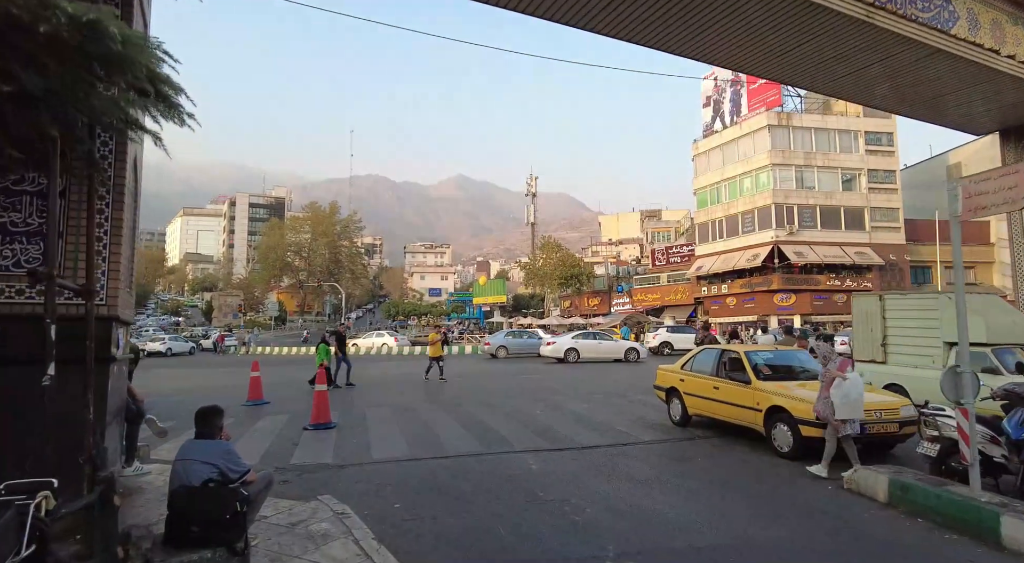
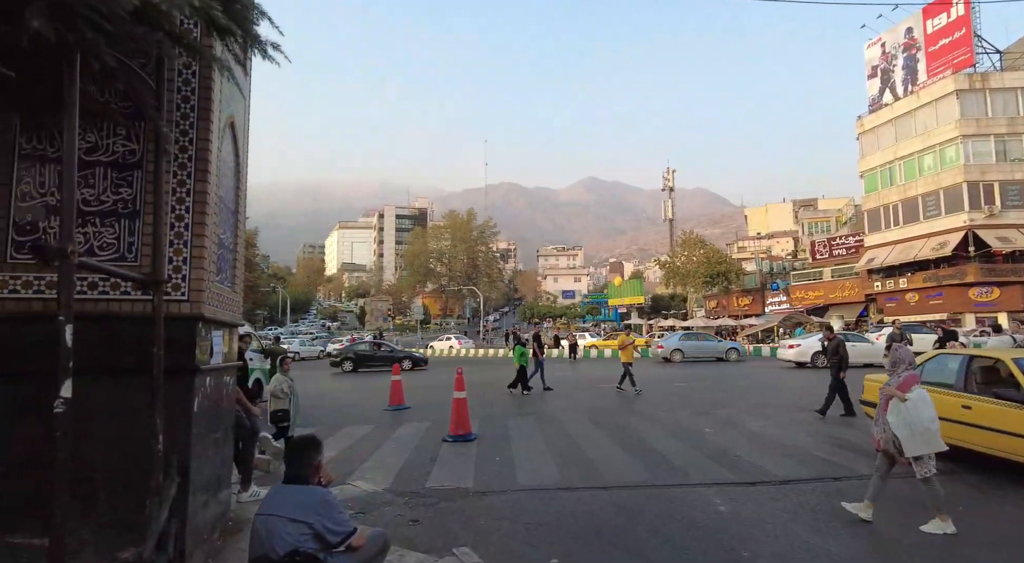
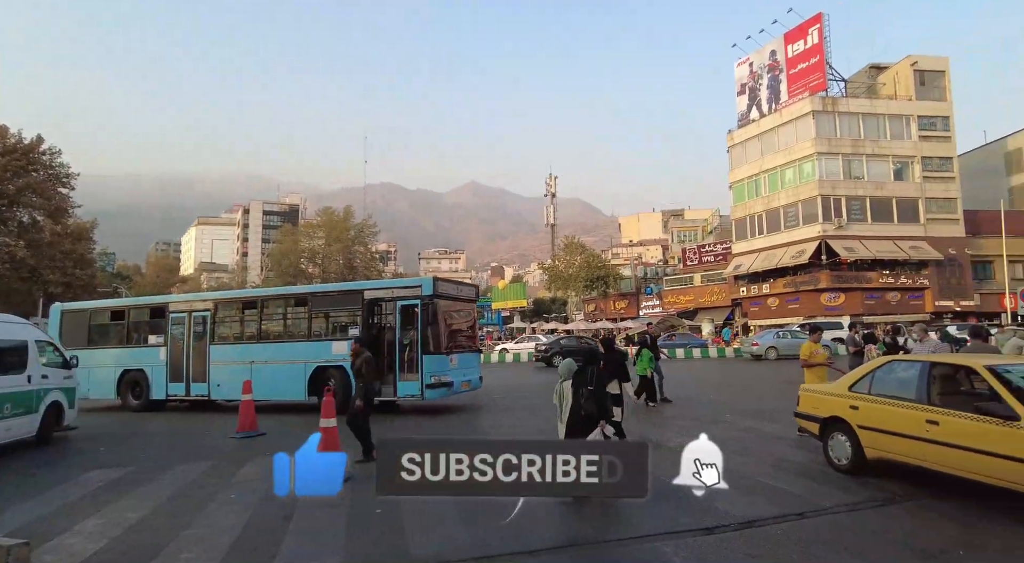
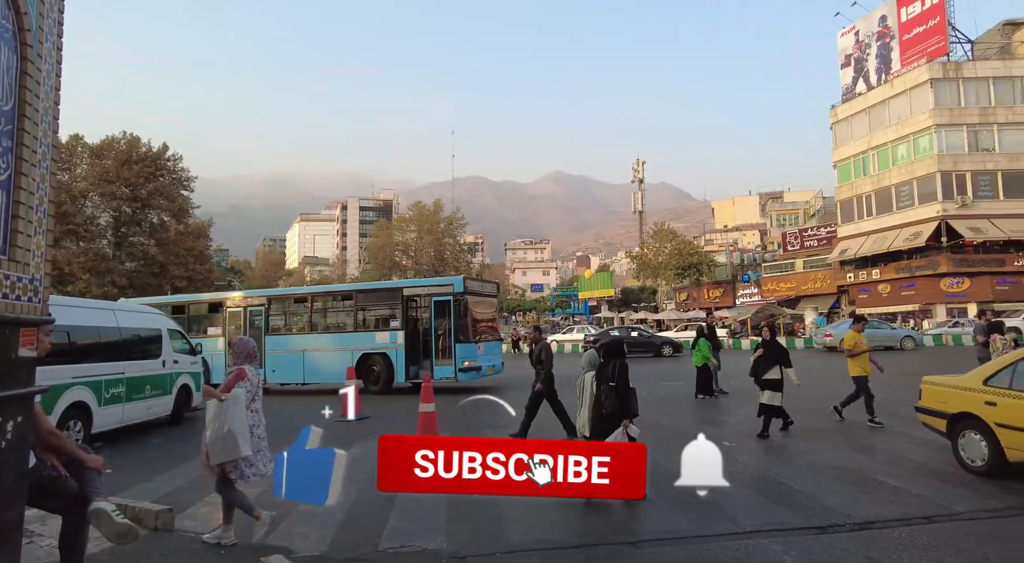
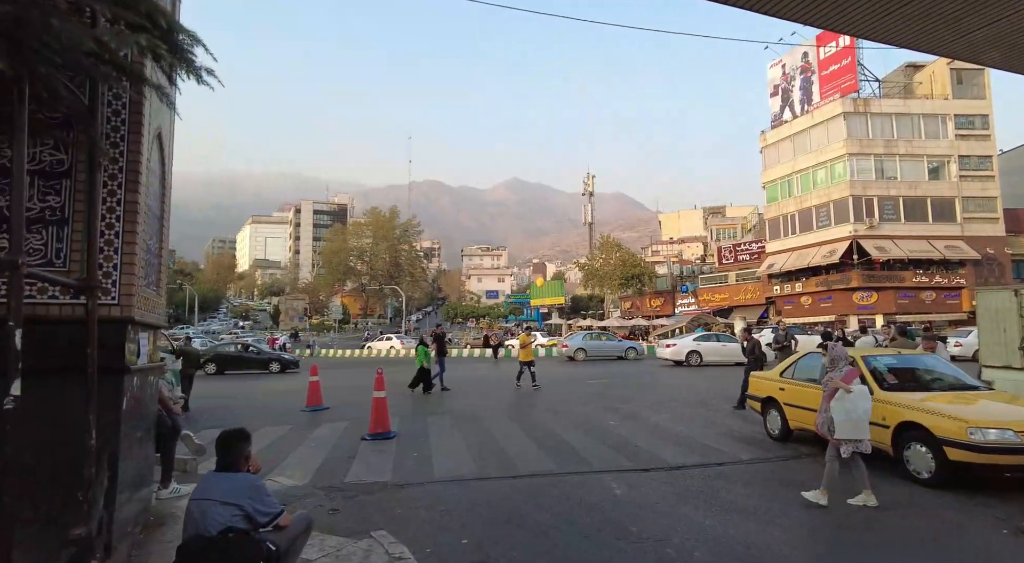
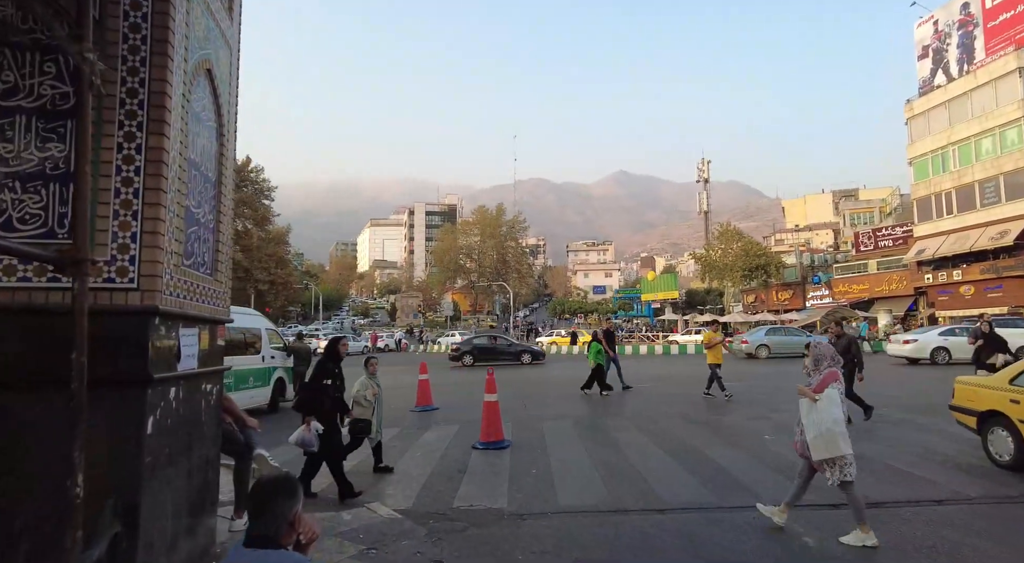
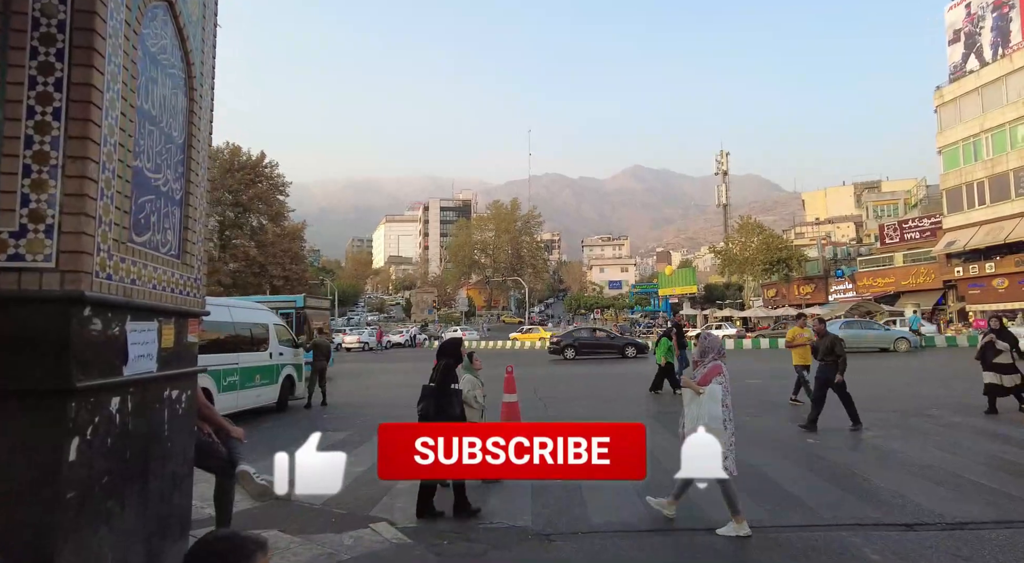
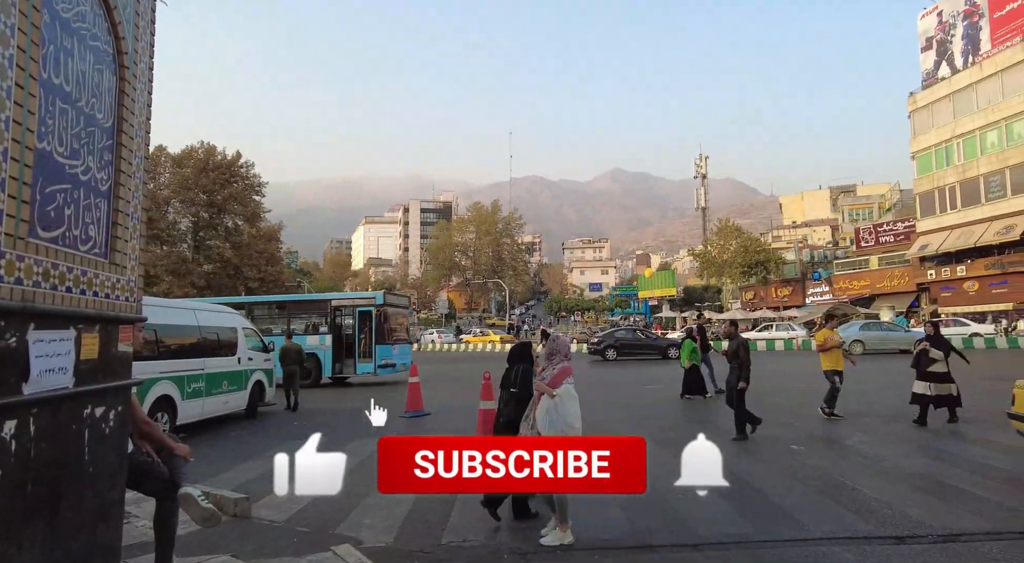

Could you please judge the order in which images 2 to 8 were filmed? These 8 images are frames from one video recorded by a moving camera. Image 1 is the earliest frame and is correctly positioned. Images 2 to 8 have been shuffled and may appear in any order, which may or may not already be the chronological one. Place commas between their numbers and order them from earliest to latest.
5, 2, 6, 7, 8, 4, 3
